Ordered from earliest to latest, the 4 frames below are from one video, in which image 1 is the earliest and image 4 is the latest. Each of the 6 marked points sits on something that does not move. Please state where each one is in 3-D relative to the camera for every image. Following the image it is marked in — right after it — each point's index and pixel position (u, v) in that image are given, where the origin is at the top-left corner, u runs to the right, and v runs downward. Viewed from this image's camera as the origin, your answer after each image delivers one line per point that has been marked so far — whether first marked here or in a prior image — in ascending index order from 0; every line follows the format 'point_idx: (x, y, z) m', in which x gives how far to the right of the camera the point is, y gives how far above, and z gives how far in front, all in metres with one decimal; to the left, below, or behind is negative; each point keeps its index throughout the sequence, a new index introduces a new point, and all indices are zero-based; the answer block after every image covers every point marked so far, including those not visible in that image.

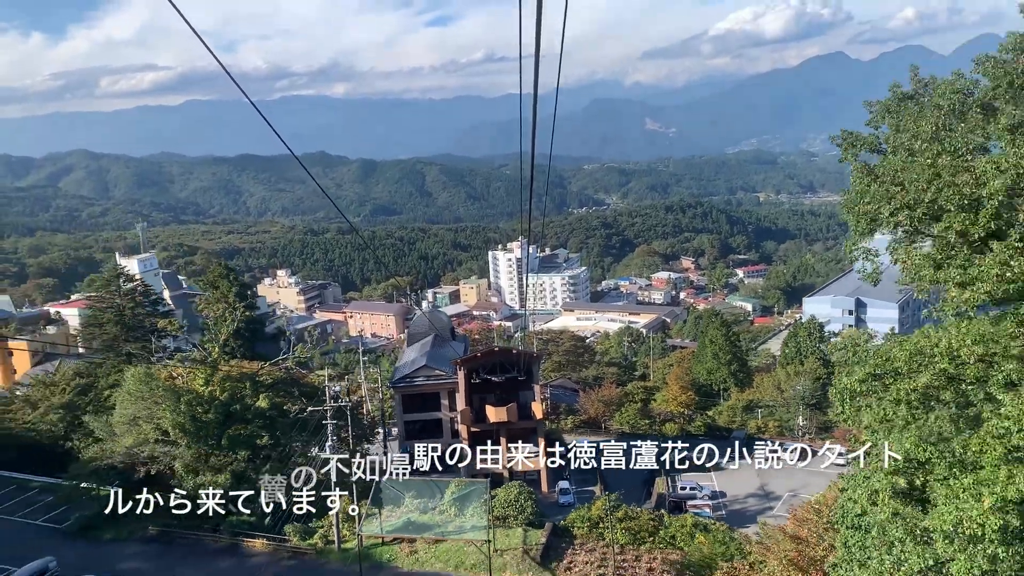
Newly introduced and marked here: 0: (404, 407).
0: (-1.9, -2.1, +11.3) m
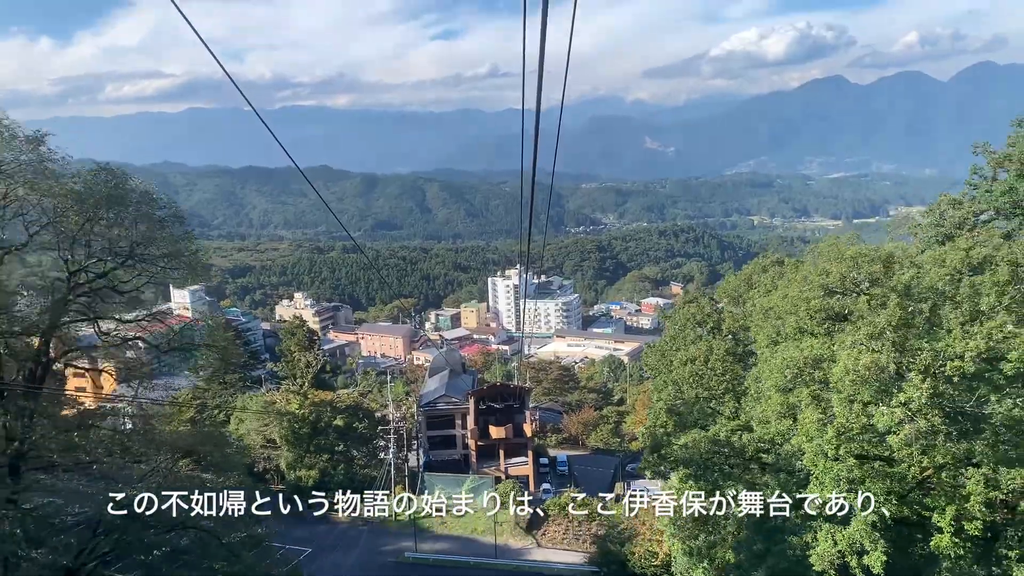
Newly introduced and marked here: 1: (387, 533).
0: (-2.0, -3.2, +15.1) m
1: (-2.0, -4.0, +10.6) m
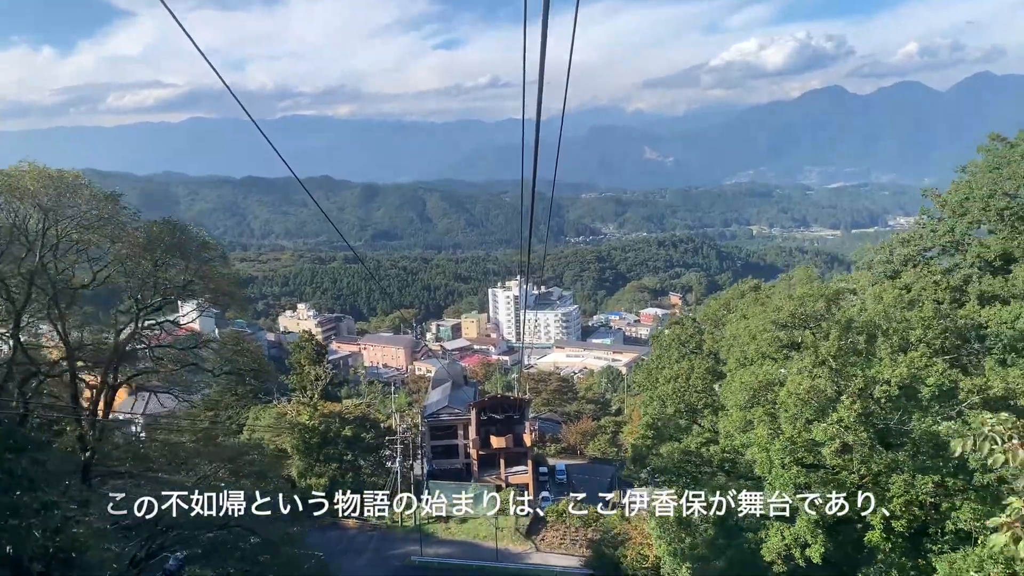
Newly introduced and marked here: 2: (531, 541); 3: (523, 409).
0: (-2.0, -3.6, +15.7) m
1: (-2.0, -4.3, +11.2) m
2: (+0.3, -4.3, +11.1) m
3: (+0.3, -2.9, +15.7) m
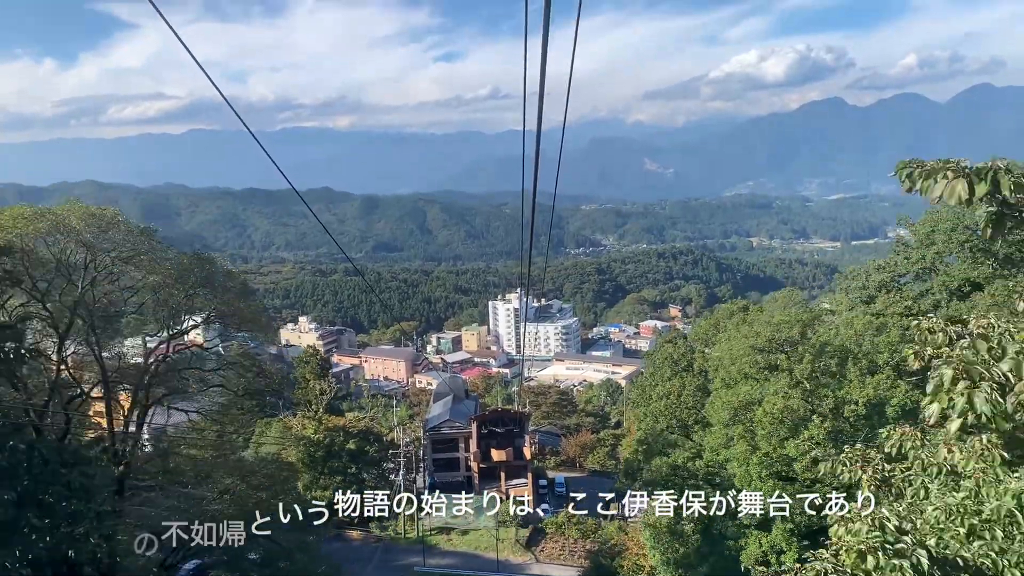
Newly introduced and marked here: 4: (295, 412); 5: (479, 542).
0: (-2.0, -4.0, +16.0) m
1: (-2.0, -4.6, +11.5) m
2: (+0.3, -4.6, +11.4) m
3: (+0.3, -3.3, +16.0) m
4: (-4.6, -2.7, +13.9) m
5: (-0.6, -4.6, +11.7) m
